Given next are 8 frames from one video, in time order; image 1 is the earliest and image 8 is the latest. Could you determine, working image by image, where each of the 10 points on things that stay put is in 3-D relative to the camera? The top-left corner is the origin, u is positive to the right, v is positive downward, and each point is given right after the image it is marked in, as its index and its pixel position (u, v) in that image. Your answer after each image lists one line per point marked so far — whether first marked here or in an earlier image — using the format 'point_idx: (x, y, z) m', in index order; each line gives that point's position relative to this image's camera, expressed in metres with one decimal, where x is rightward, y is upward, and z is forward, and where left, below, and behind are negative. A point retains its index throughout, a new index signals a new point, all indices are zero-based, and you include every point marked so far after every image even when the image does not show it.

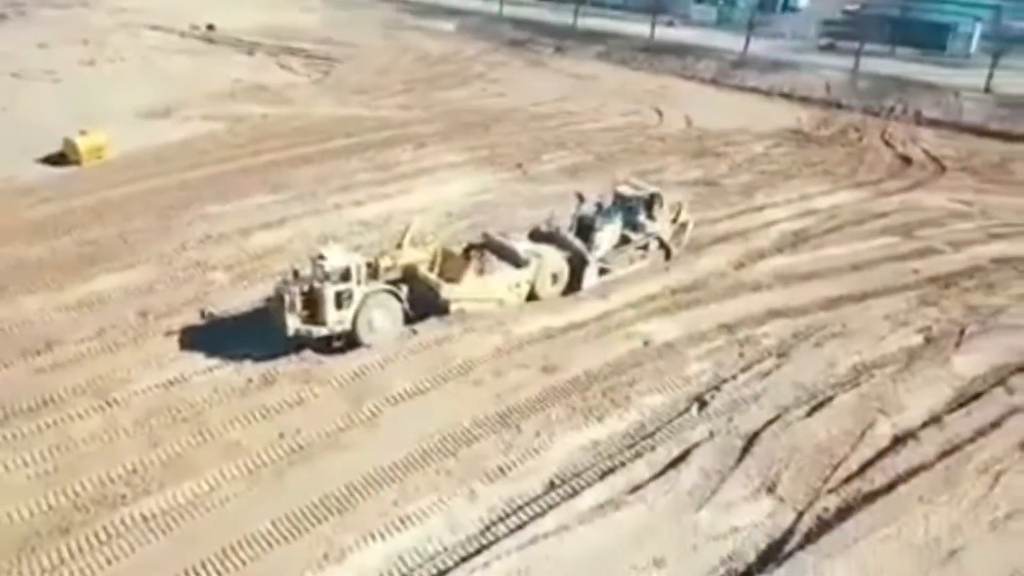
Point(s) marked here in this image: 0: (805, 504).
0: (+3.5, -2.5, +9.4) m
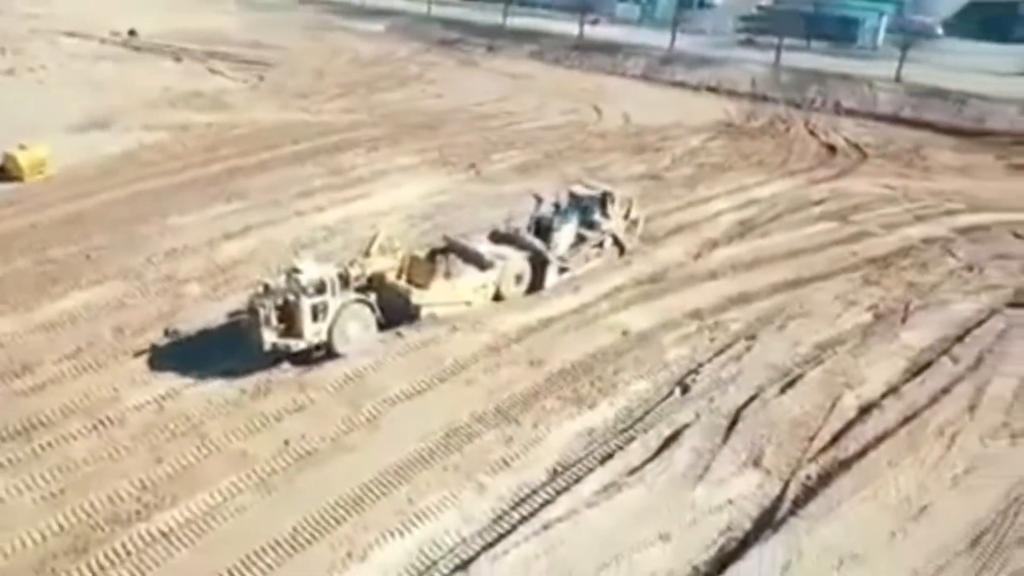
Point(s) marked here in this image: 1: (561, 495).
0: (+3.5, -2.4, +10.2) m
1: (+0.6, -2.5, +9.8) m
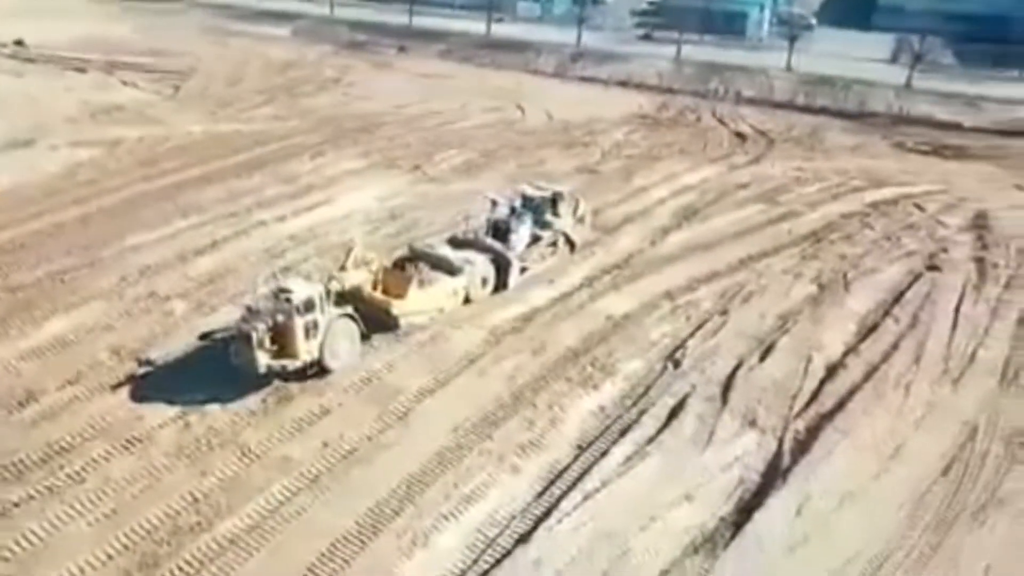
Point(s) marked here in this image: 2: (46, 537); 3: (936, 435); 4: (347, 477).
0: (+3.9, -2.0, +11.5) m
1: (+1.0, -2.4, +10.7) m
2: (-5.3, -2.9, +9.2) m
3: (+6.1, -2.1, +11.6) m
4: (-2.1, -2.4, +10.2) m
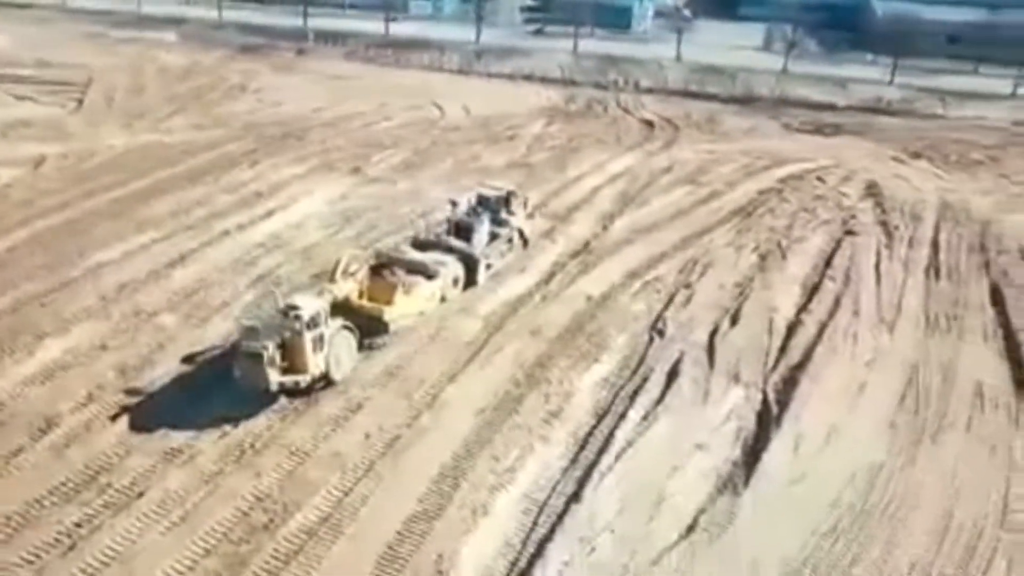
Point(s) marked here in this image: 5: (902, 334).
0: (+4.1, -1.5, +13.1) m
1: (+1.5, -2.1, +11.8) m
2: (-4.5, -3.1, +9.4) m
3: (+6.3, -1.5, +13.5) m
4: (-1.5, -2.4, +10.9) m
5: (+7.2, -0.8, +14.7) m
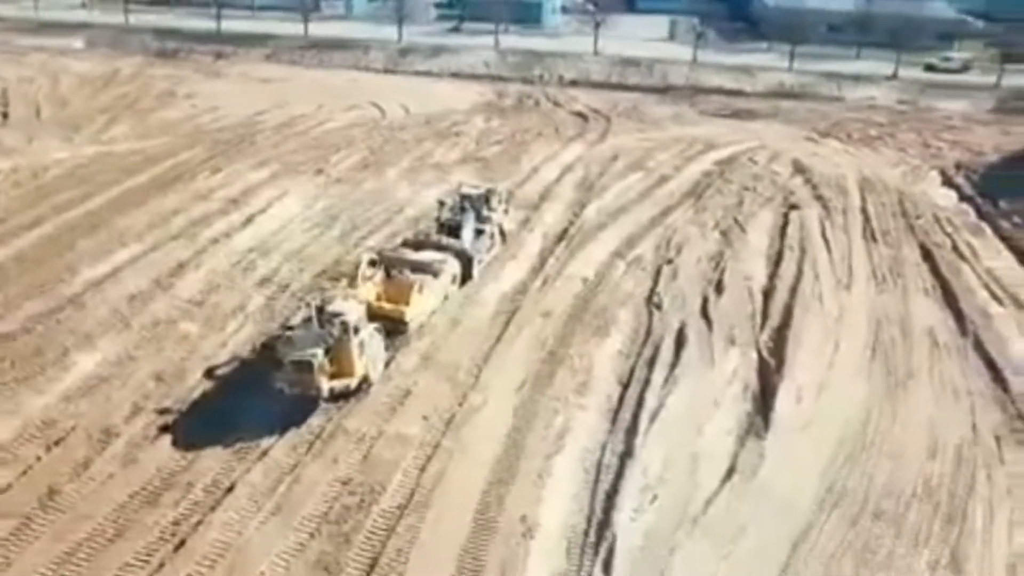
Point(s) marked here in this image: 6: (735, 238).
0: (+4.5, -1.0, +14.7) m
1: (+2.1, -1.7, +13.1) m
2: (-3.4, -3.1, +9.8) m
3: (+6.6, -0.8, +15.4) m
4: (-0.7, -2.2, +11.7) m
5: (+7.2, -0.1, +16.7) m
6: (+5.2, +1.2, +18.6) m
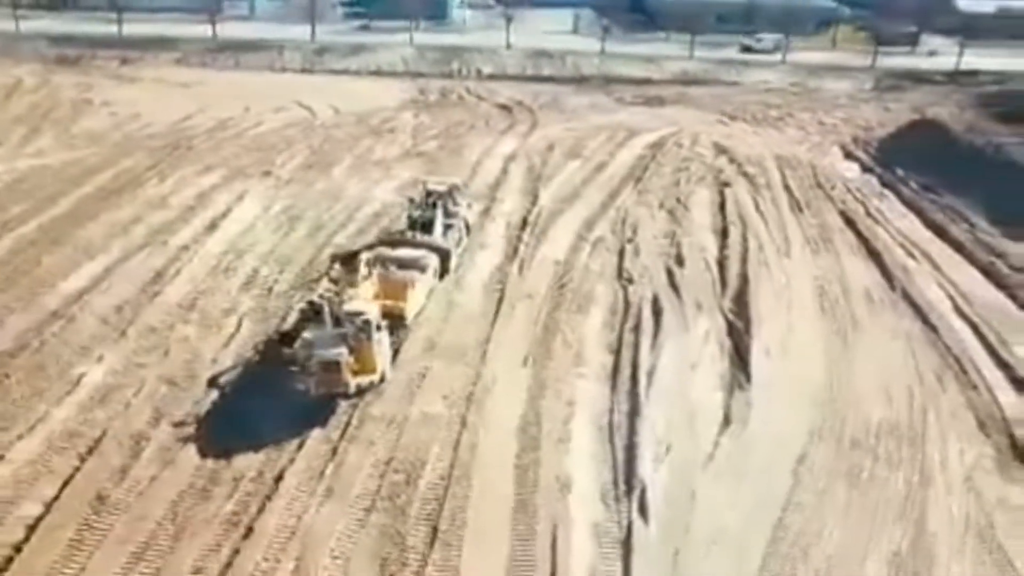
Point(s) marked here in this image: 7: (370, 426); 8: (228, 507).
0: (+4.2, -0.4, +16.2) m
1: (+2.1, -1.3, +14.3) m
2: (-2.8, -3.1, +10.4) m
3: (+6.2, 0.0, +17.1) m
4: (-0.4, -2.0, +12.6) m
5: (+6.6, +0.7, +18.5) m
6: (+4.2, +1.8, +20.2) m
7: (-2.2, -2.1, +12.1) m
8: (-3.8, -2.9, +10.6) m
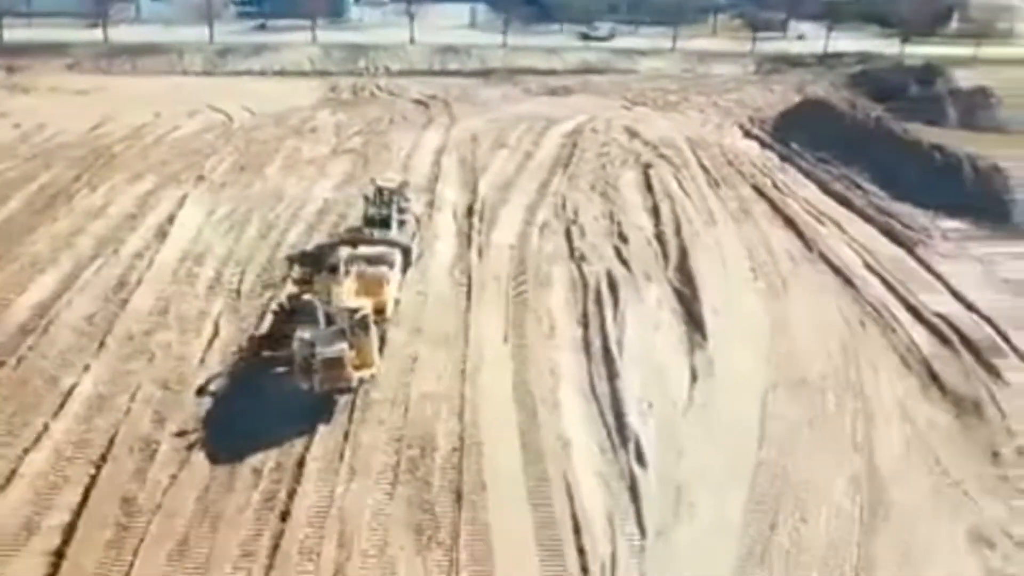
0: (+3.4, +0.2, +17.6) m
1: (+1.7, -0.8, +15.5) m
2: (-2.5, -2.9, +10.9) m
3: (+5.2, +0.8, +18.8) m
4: (-0.6, -1.7, +13.4) m
5: (+5.4, +1.5, +20.3) m
6: (+2.7, +2.5, +21.6) m
7: (-2.2, -1.9, +12.7) m
8: (-3.5, -2.9, +11.0) m
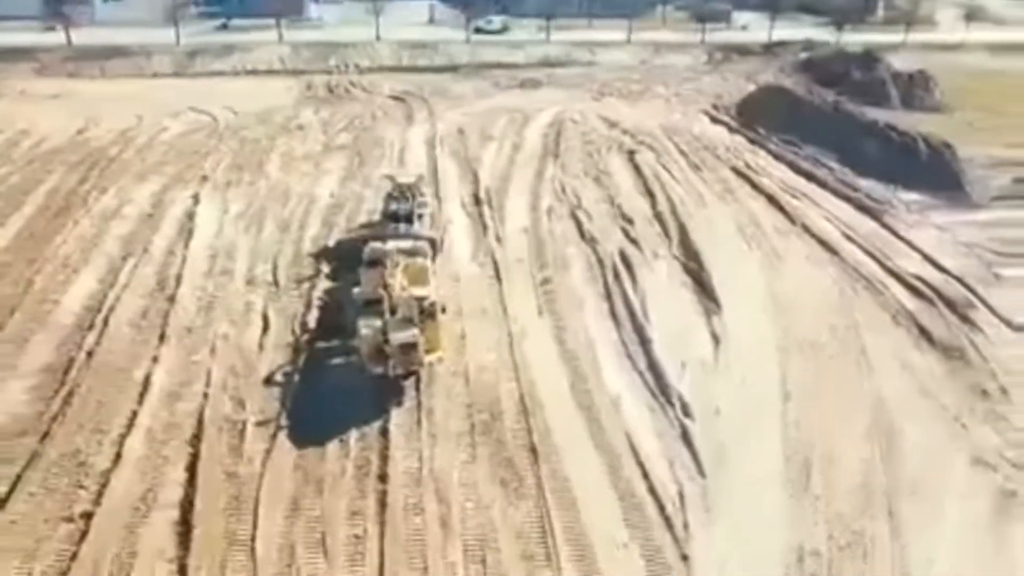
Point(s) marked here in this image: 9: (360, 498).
0: (+3.9, +0.8, +19.0) m
1: (+2.3, -0.3, +16.8) m
2: (-1.4, -2.7, +11.9) m
3: (+5.5, +1.4, +20.4) m
4: (+0.3, -1.3, +14.6) m
5: (+5.5, +2.2, +21.8) m
6: (+2.7, +3.0, +22.9) m
7: (-1.3, -1.6, +13.7) m
8: (-2.4, -2.6, +12.0) m
9: (-2.2, -3.0, +11.4) m
